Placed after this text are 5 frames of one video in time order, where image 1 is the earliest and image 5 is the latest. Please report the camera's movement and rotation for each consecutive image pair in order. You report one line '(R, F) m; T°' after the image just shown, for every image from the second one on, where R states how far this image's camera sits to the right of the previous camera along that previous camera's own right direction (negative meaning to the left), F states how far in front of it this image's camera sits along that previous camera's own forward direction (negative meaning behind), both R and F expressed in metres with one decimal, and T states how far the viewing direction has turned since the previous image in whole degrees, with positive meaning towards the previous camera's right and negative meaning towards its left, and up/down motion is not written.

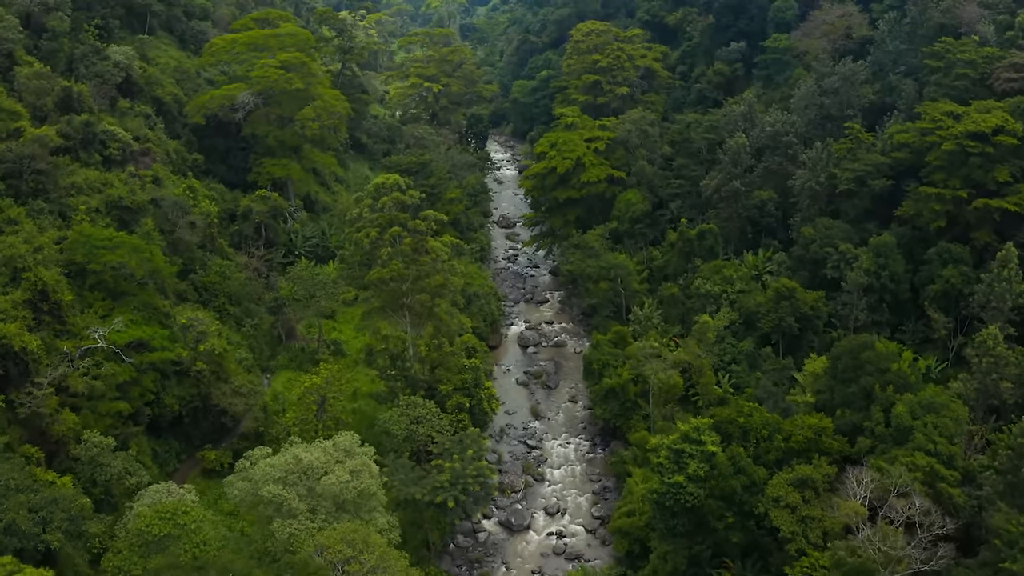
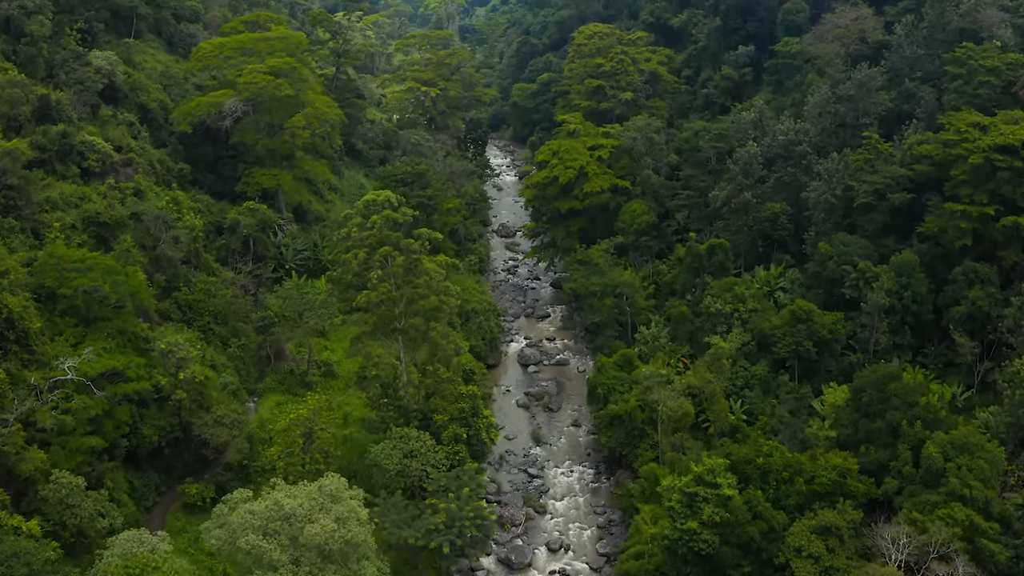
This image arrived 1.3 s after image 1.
(0.0, +1.2) m; 0°
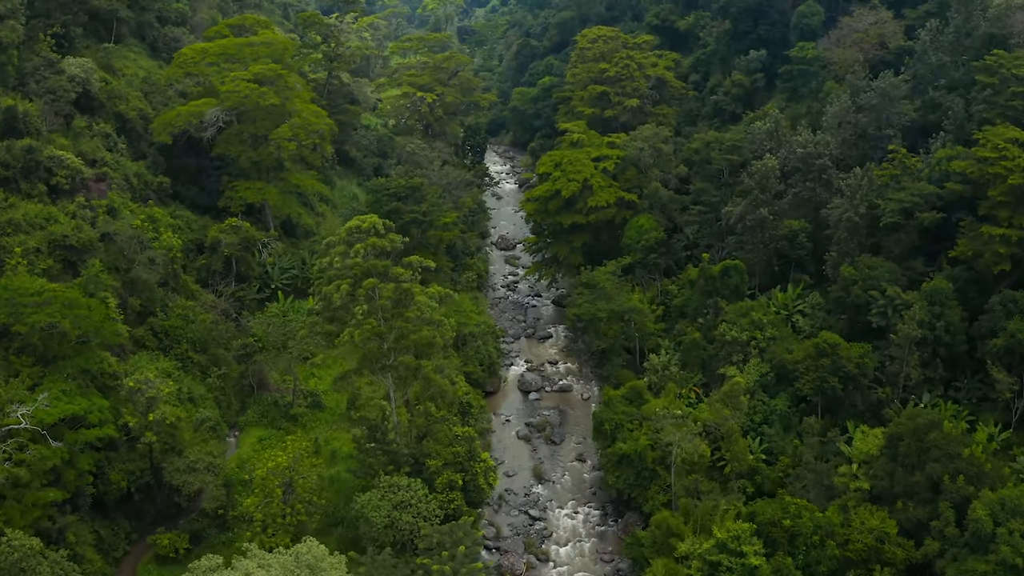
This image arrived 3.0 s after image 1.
(0.0, +1.6) m; 0°
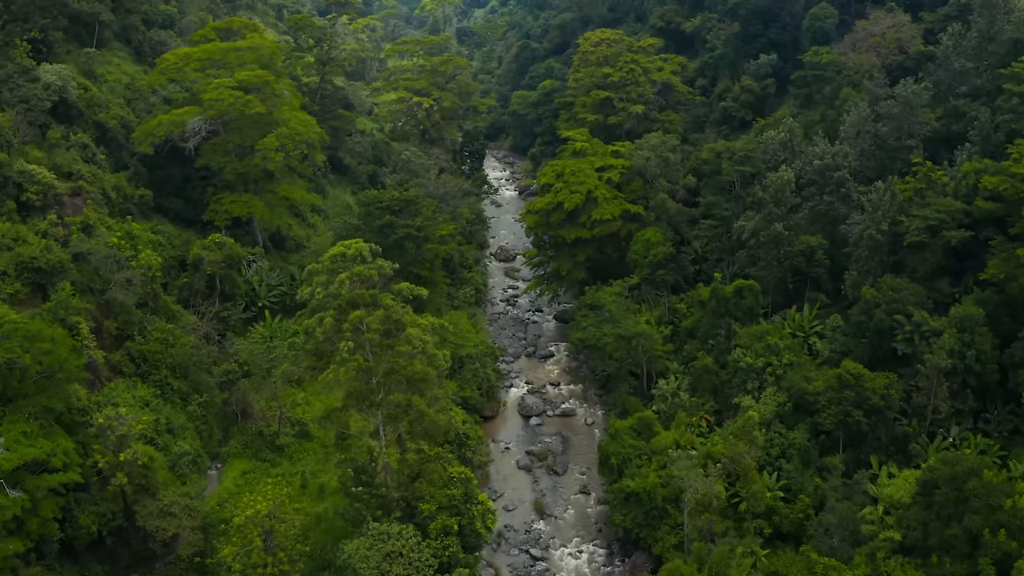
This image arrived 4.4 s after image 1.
(0.0, +1.3) m; 0°
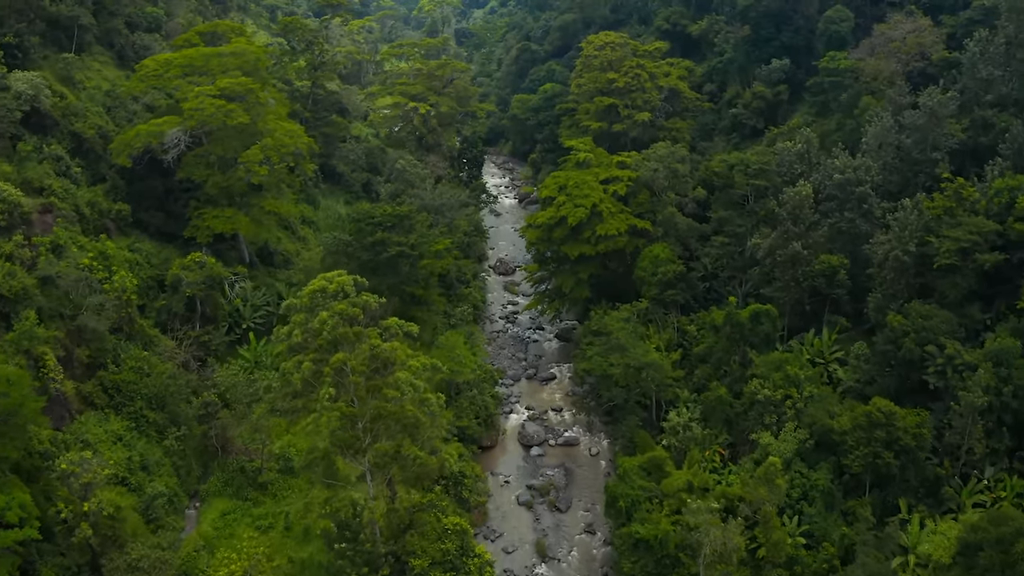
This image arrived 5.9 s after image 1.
(0.0, +1.4) m; 0°
